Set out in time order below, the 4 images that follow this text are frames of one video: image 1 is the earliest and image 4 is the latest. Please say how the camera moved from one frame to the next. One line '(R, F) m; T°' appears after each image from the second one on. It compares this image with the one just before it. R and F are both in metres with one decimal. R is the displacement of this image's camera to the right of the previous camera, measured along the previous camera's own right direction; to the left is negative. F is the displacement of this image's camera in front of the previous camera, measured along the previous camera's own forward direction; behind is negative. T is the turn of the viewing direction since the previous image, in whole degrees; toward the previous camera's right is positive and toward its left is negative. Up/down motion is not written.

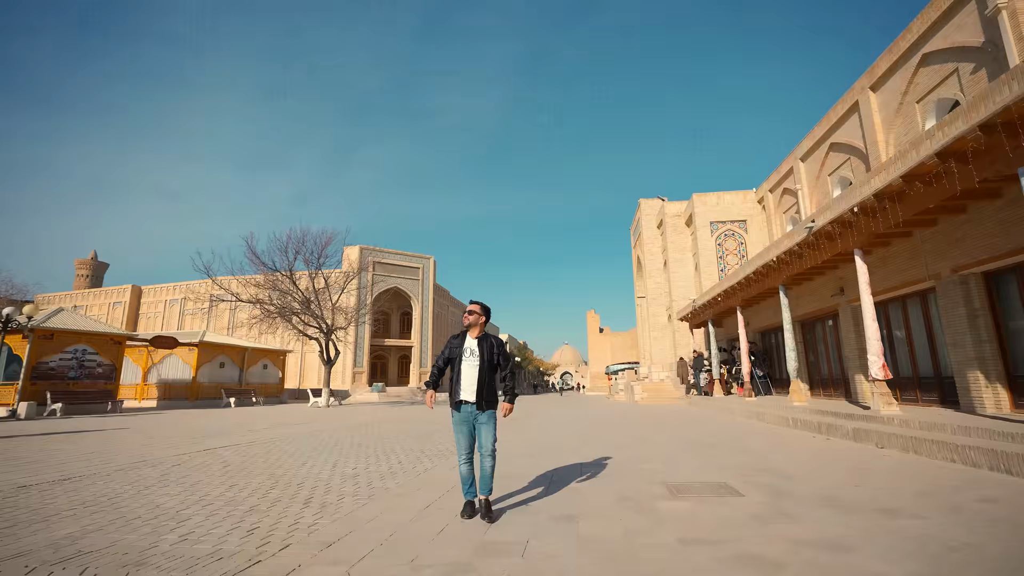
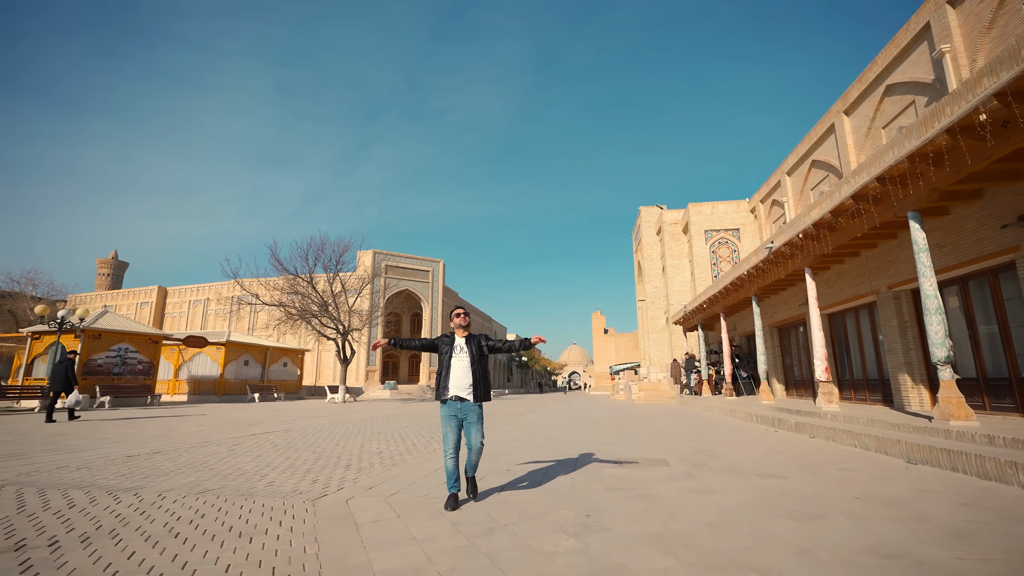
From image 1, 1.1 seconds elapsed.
(+0.3, -1.4) m; -1°
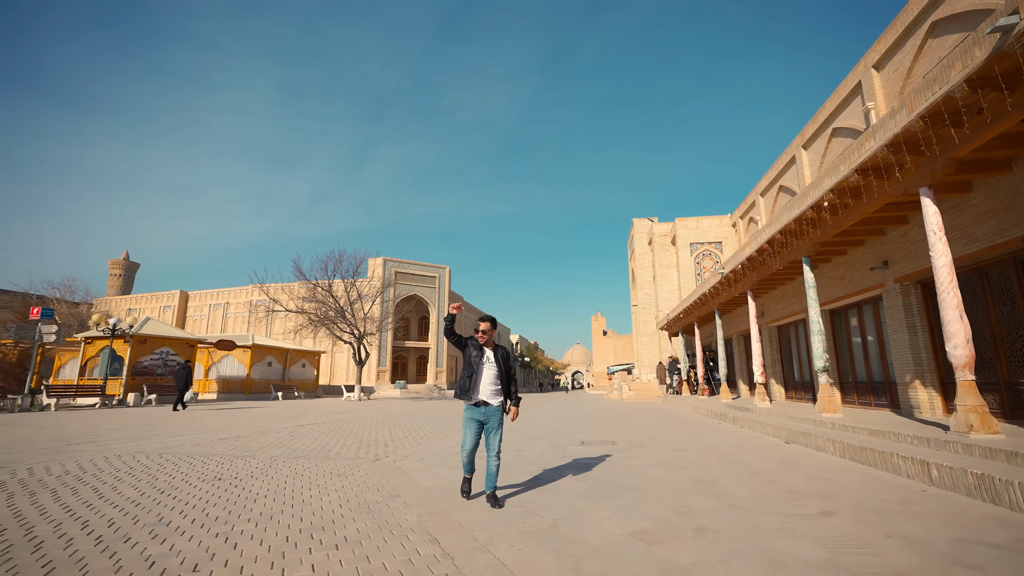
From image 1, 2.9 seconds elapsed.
(+0.2, -2.2) m; -1°
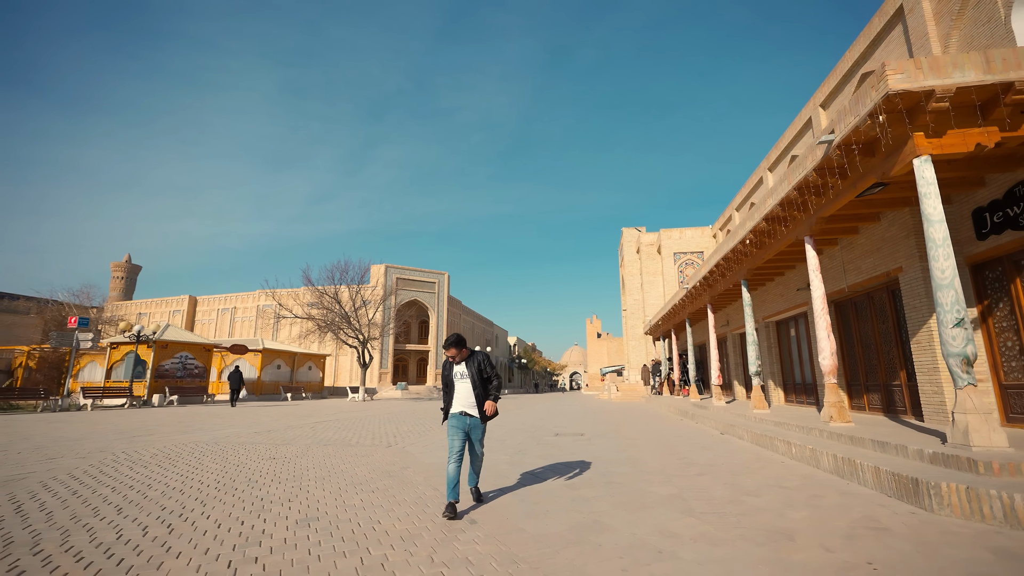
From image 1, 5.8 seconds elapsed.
(+0.3, -1.7) m; 0°
